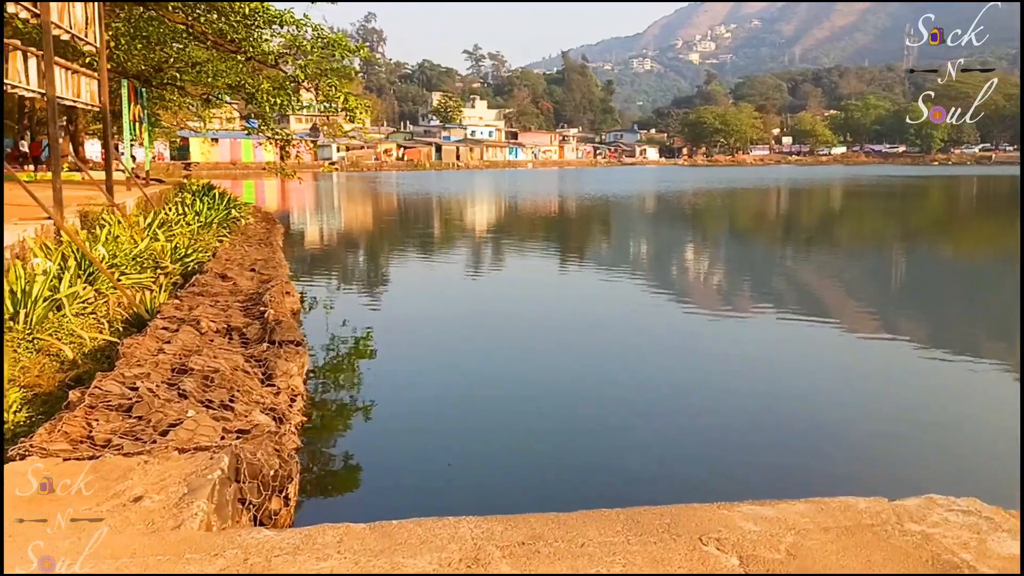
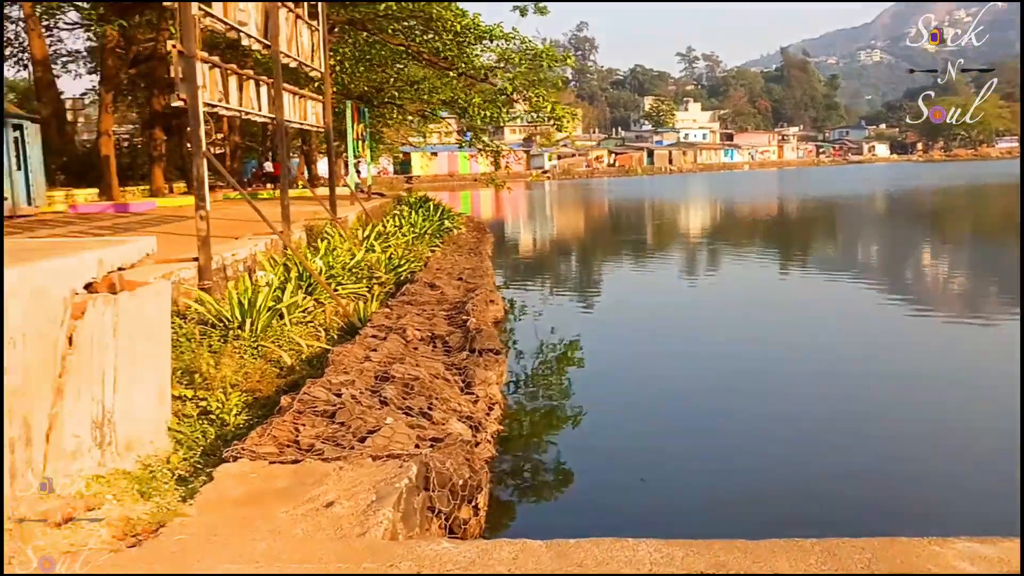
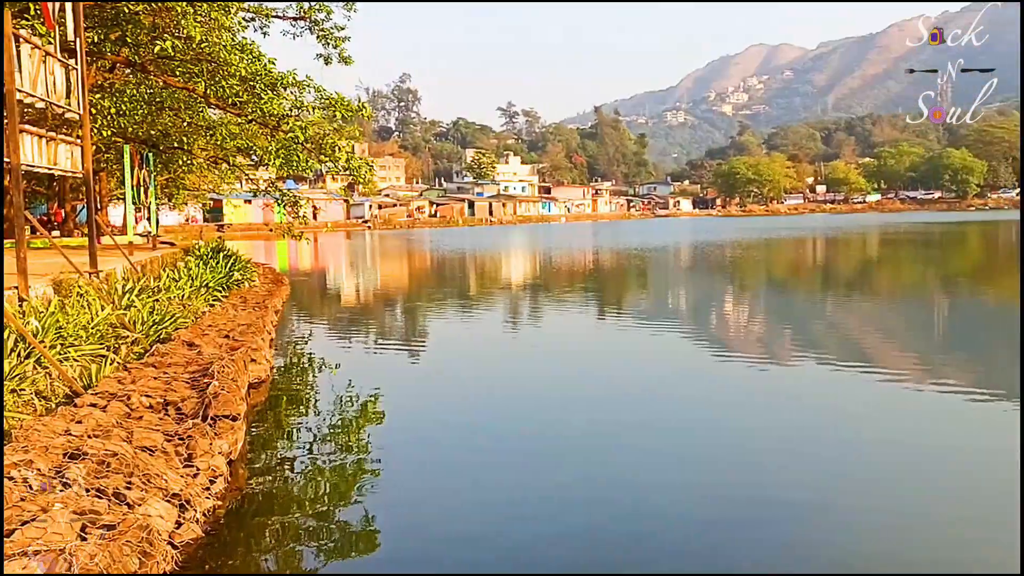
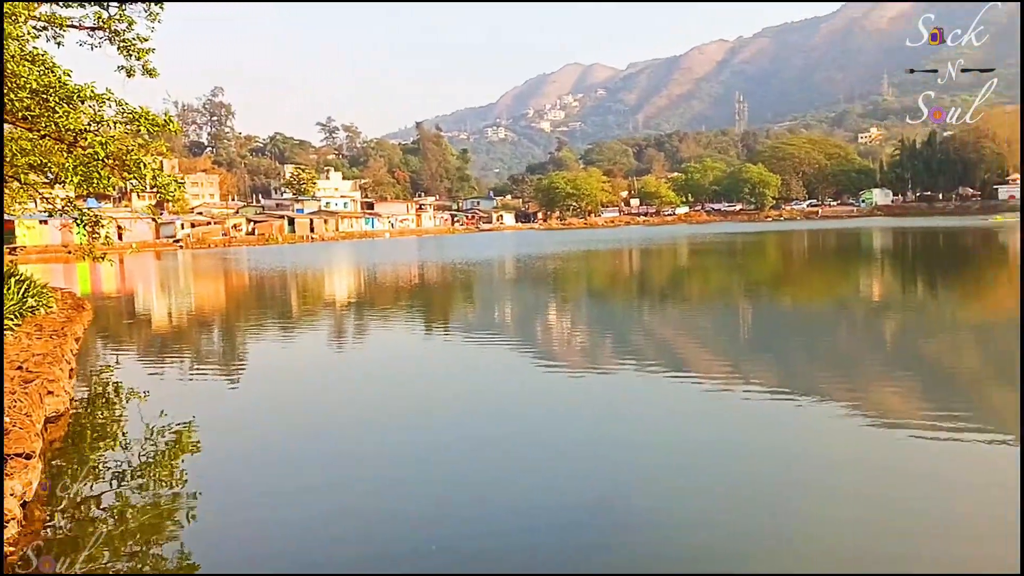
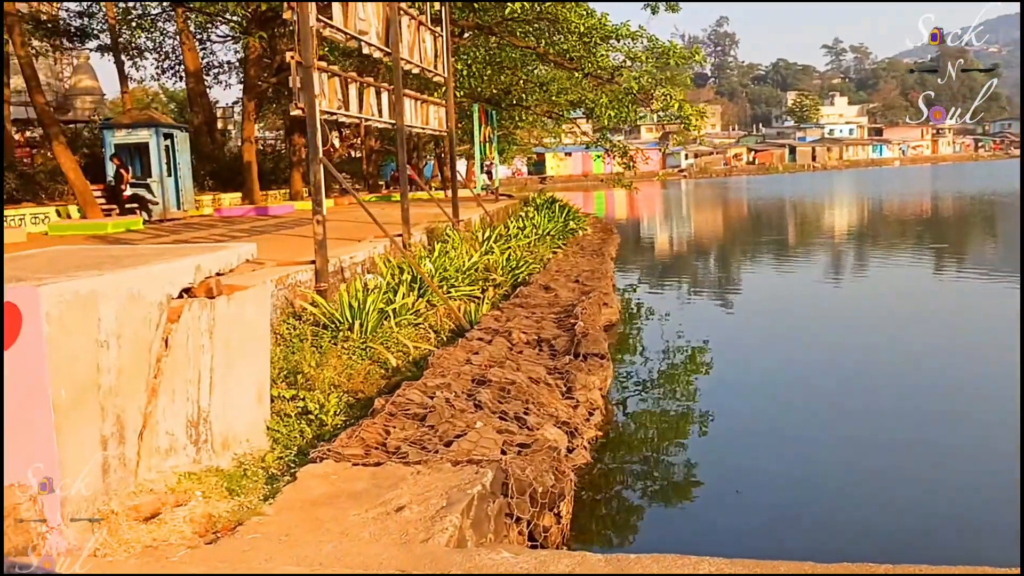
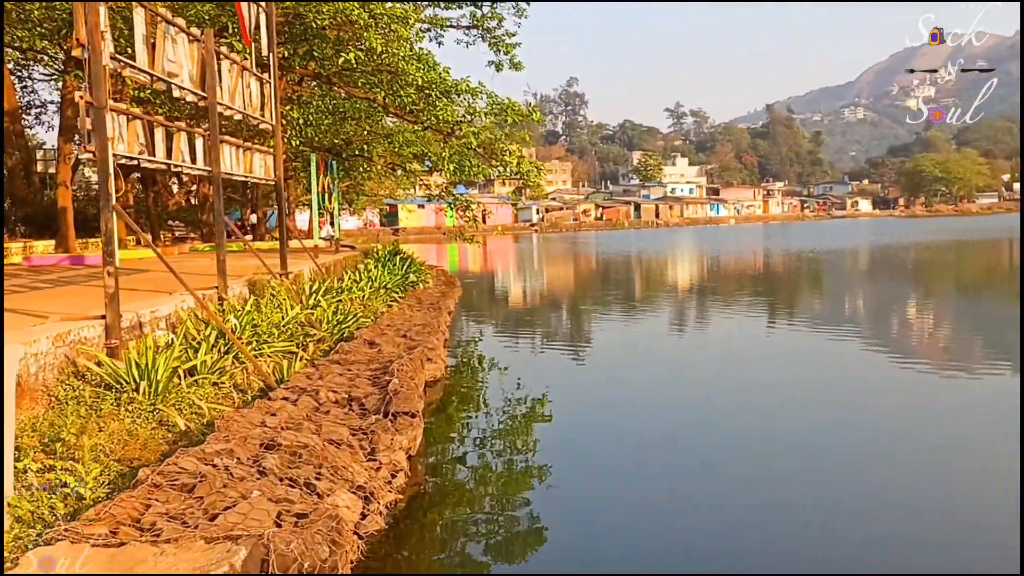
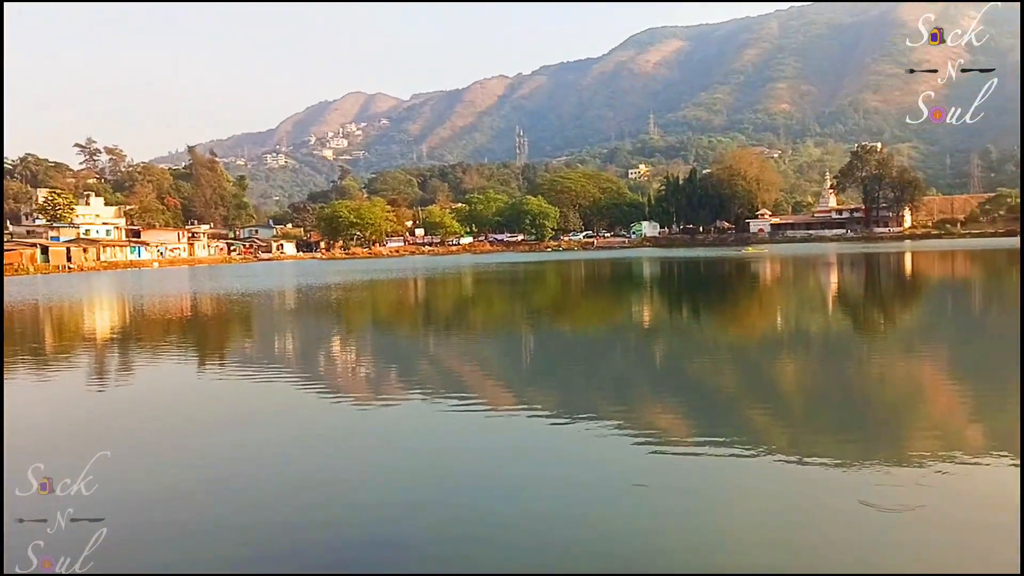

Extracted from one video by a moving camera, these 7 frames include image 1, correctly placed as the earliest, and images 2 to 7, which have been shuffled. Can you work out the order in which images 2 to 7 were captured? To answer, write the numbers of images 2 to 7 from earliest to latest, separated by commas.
2, 5, 6, 3, 4, 7
